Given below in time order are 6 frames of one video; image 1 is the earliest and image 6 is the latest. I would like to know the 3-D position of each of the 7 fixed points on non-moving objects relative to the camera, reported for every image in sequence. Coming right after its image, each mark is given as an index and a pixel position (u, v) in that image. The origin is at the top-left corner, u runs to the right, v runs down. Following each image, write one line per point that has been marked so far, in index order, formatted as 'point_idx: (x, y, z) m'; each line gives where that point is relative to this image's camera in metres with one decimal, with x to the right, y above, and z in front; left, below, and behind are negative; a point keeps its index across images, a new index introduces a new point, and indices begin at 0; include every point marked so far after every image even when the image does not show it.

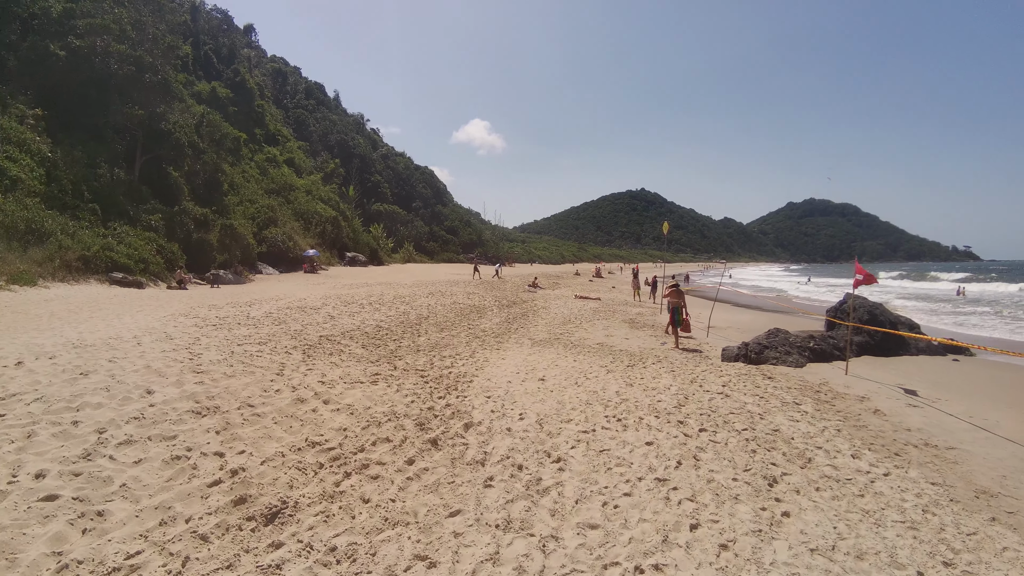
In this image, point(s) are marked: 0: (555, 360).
0: (+0.6, -1.0, +9.2) m
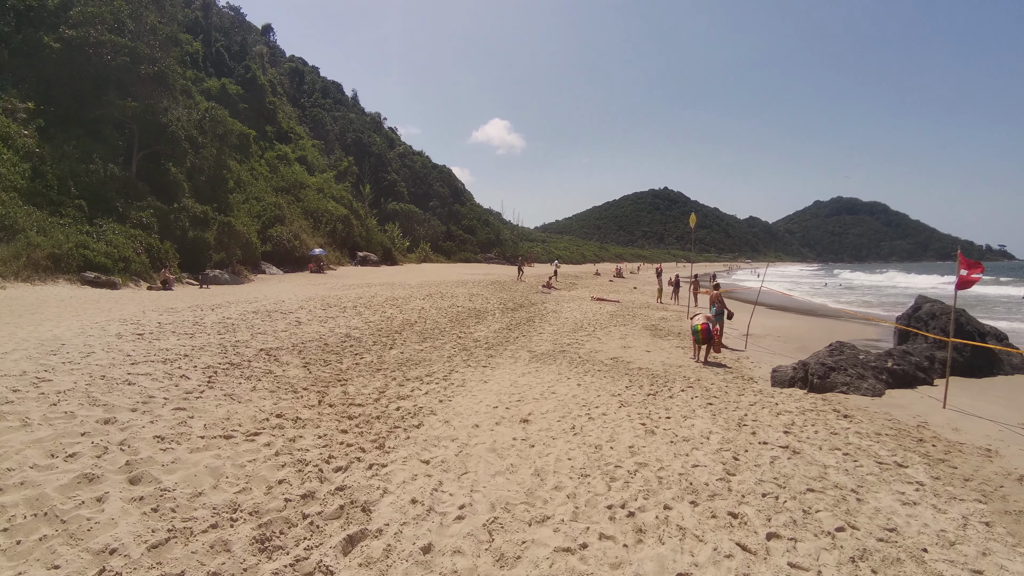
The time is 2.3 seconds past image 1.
0: (+0.4, -1.1, +7.0) m
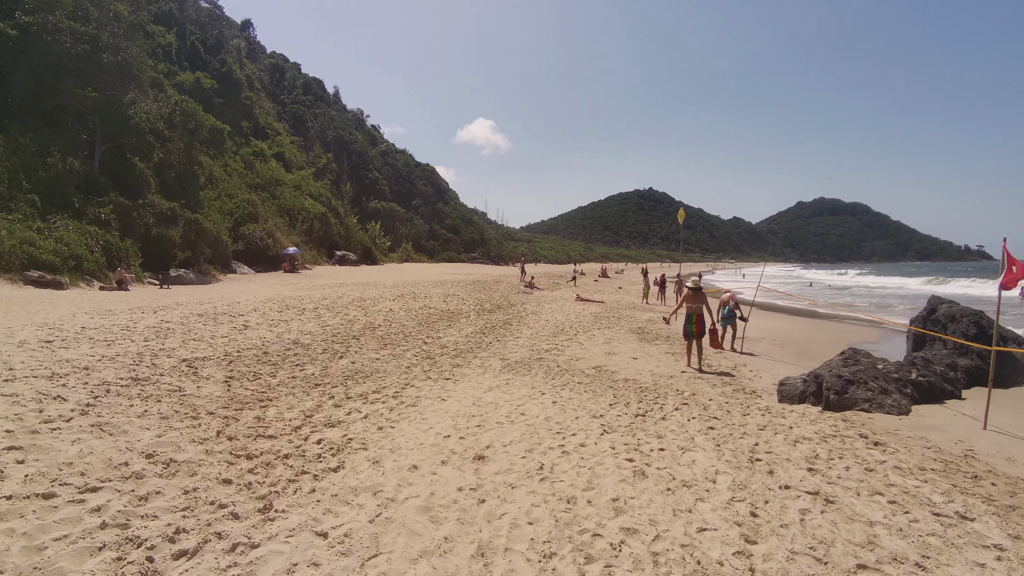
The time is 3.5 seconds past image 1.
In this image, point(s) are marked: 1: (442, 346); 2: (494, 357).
0: (+0.1, -1.1, +5.9) m
1: (-1.1, -0.9, +9.5) m
2: (-0.2, -1.0, +8.8) m
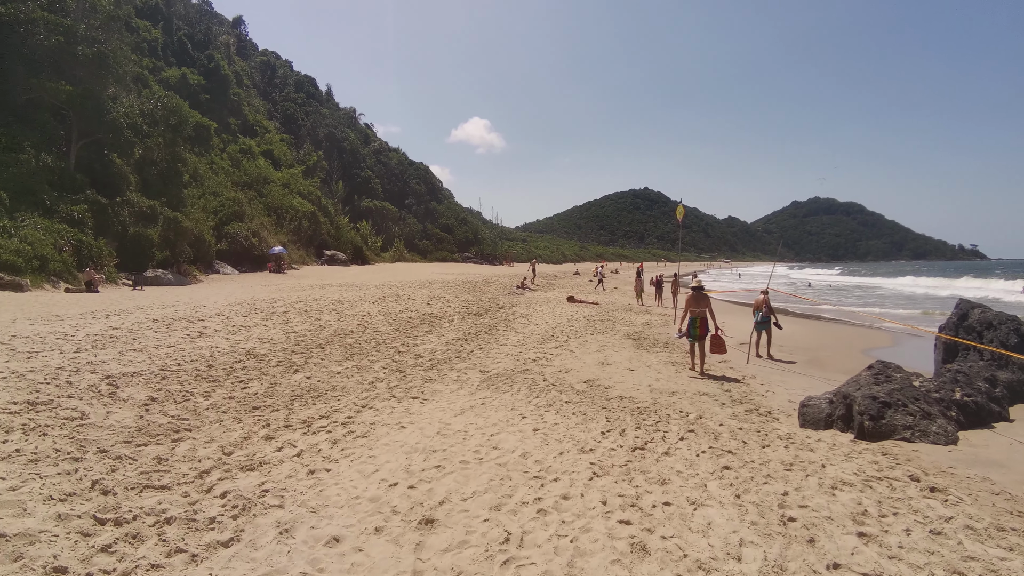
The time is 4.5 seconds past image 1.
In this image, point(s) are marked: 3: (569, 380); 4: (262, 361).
0: (-0.1, -1.1, +4.9) m
1: (-1.3, -0.9, +8.5) m
2: (-0.5, -1.0, +7.8) m
3: (+0.7, -1.0, +7.2) m
4: (-2.9, -0.9, +7.5) m
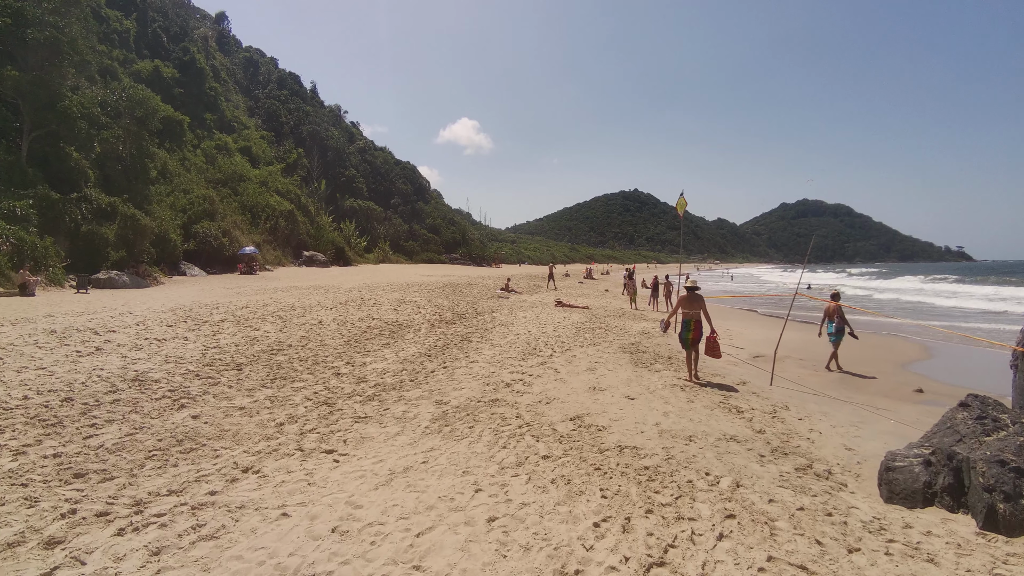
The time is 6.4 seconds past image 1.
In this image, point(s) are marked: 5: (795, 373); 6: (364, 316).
0: (-0.4, -1.2, +3.2) m
1: (-1.6, -1.0, +6.8) m
2: (-0.8, -1.1, +6.0) m
3: (+0.3, -1.1, +5.4) m
4: (-3.3, -0.9, +5.7) m
5: (+3.7, -1.1, +8.5) m
6: (-2.8, -0.5, +12.0) m
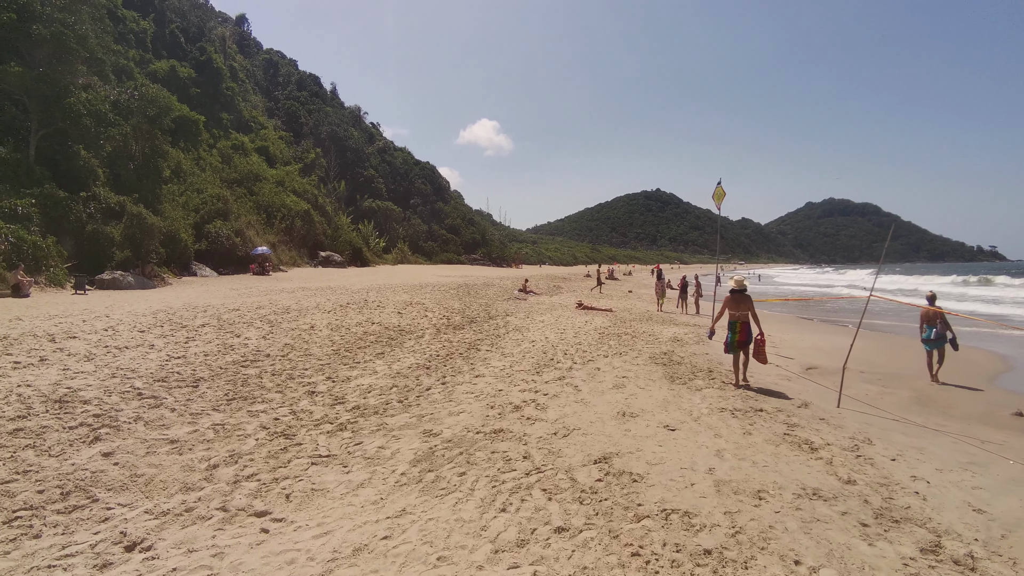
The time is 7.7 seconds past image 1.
0: (-0.4, -1.2, +2.0) m
1: (-1.5, -1.0, +5.6) m
2: (-0.8, -1.1, +4.8) m
3: (+0.4, -1.1, +4.2) m
4: (-3.2, -0.9, +4.6) m
5: (+3.8, -1.2, +7.2) m
6: (-2.5, -0.5, +10.8) m
